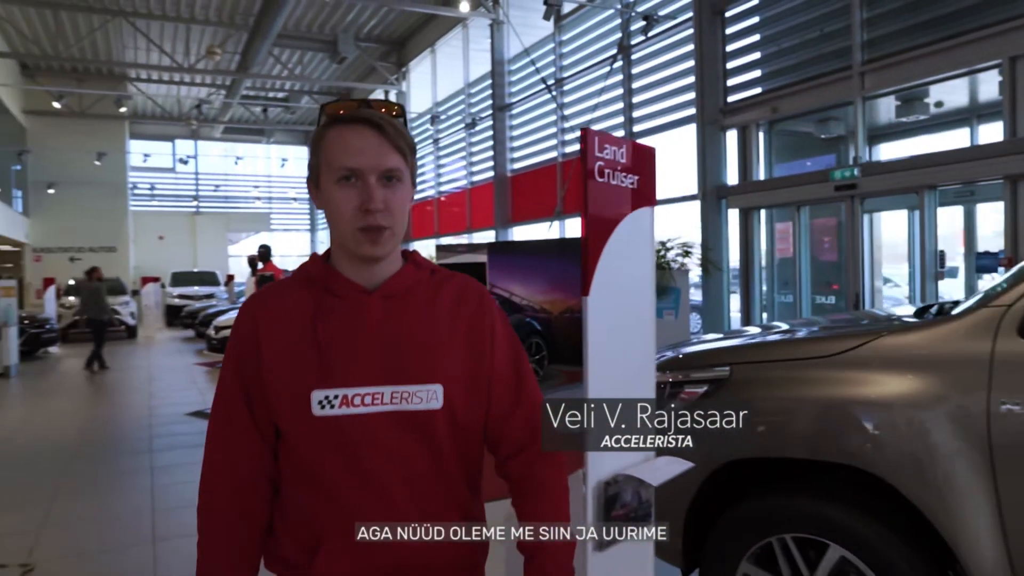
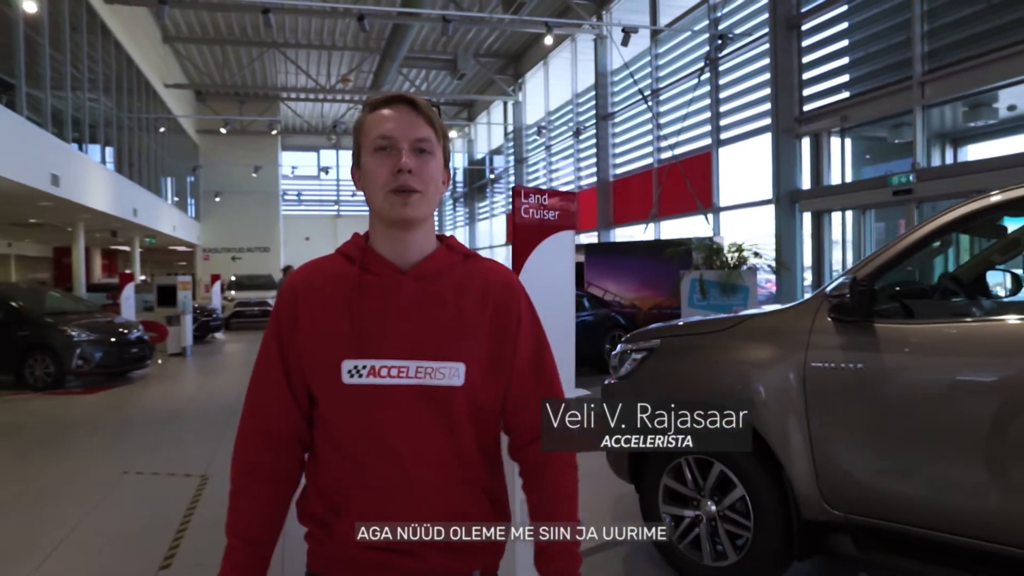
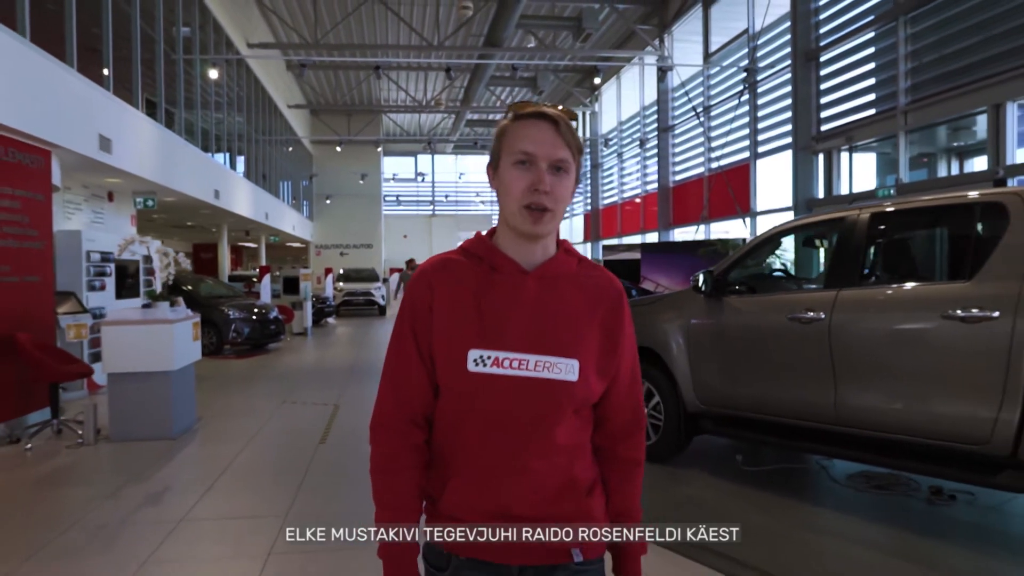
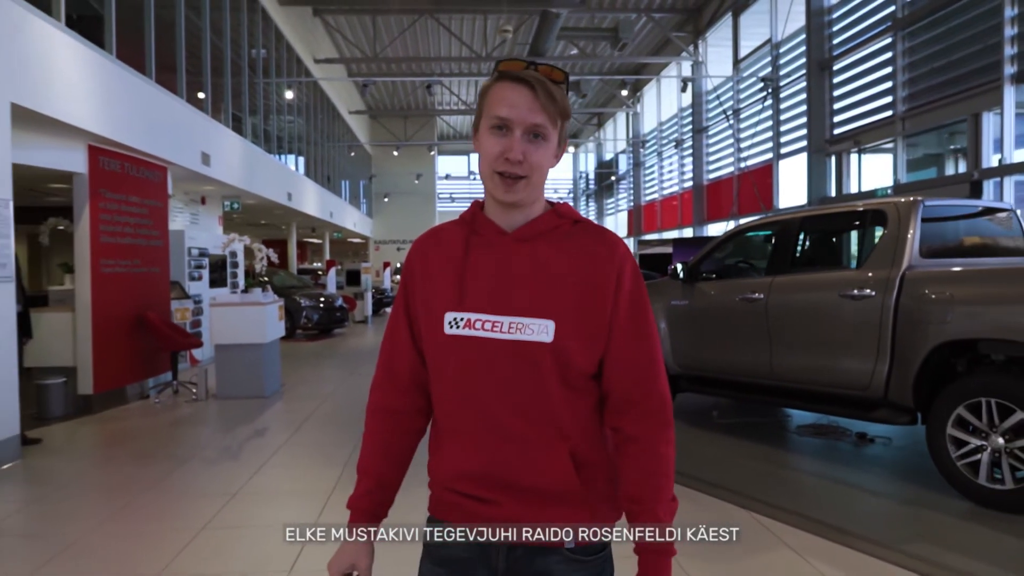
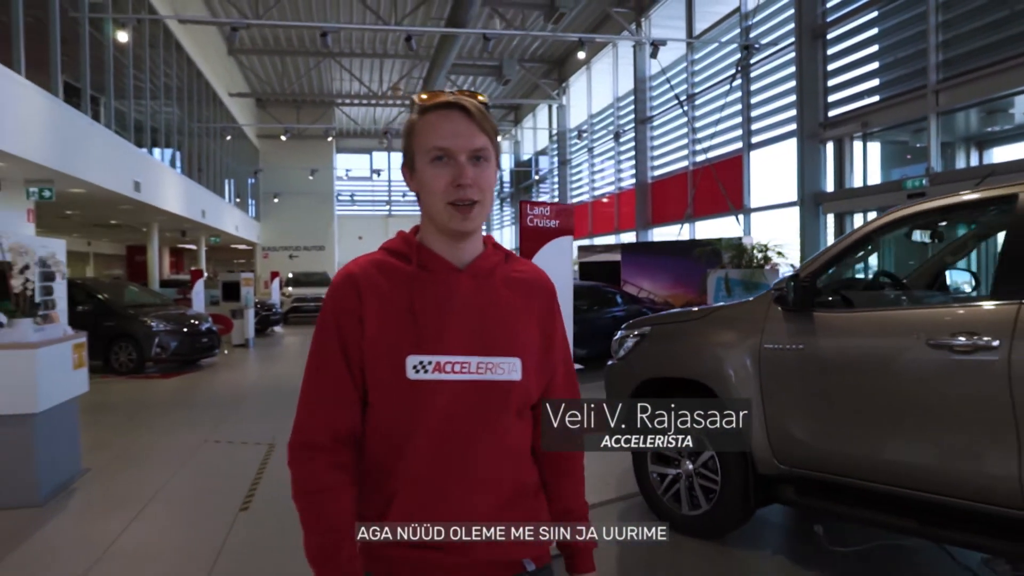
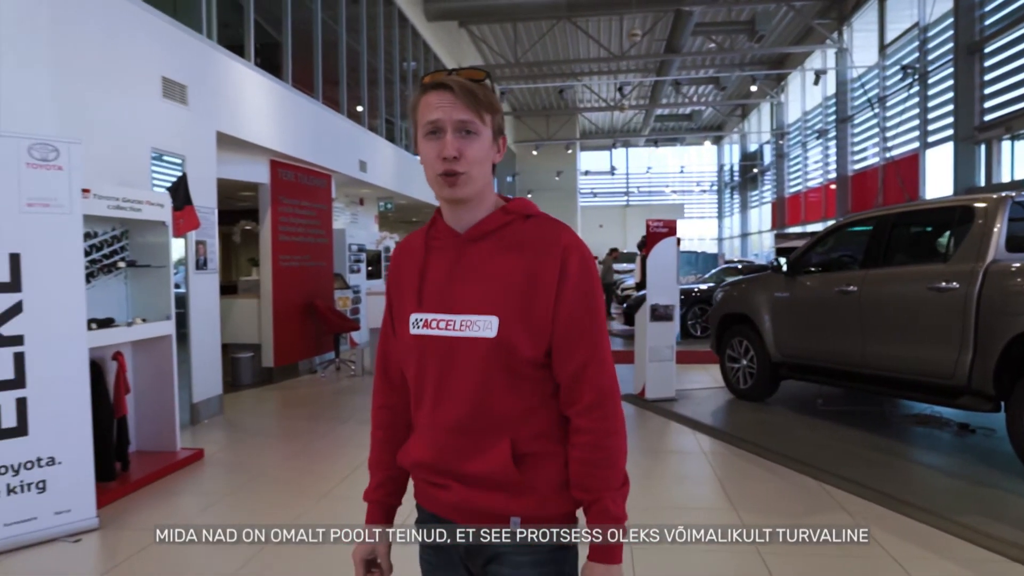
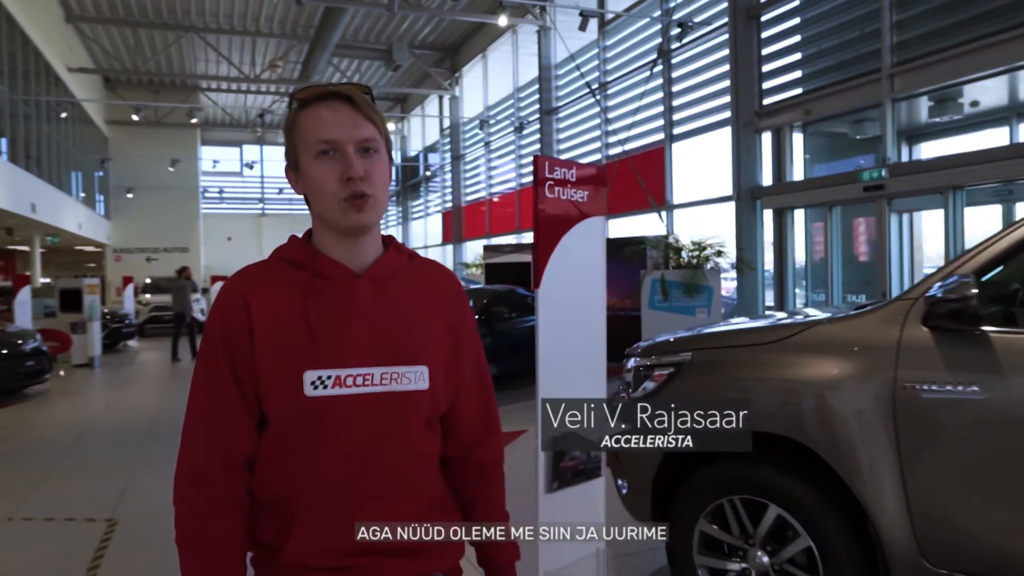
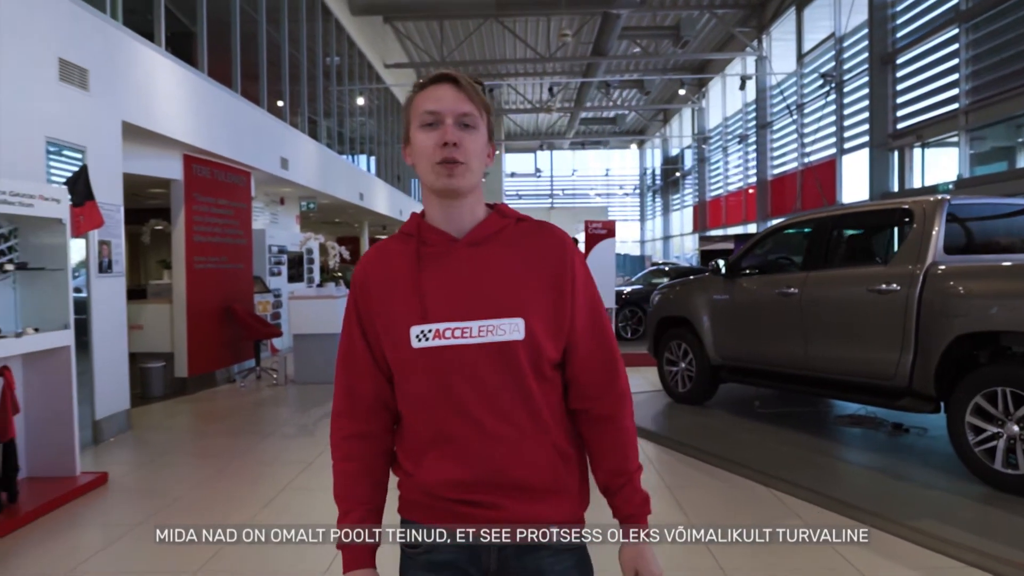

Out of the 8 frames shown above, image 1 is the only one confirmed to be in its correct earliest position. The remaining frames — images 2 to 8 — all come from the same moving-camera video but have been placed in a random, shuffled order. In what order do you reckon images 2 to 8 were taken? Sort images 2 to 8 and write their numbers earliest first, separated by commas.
7, 2, 5, 3, 4, 8, 6
